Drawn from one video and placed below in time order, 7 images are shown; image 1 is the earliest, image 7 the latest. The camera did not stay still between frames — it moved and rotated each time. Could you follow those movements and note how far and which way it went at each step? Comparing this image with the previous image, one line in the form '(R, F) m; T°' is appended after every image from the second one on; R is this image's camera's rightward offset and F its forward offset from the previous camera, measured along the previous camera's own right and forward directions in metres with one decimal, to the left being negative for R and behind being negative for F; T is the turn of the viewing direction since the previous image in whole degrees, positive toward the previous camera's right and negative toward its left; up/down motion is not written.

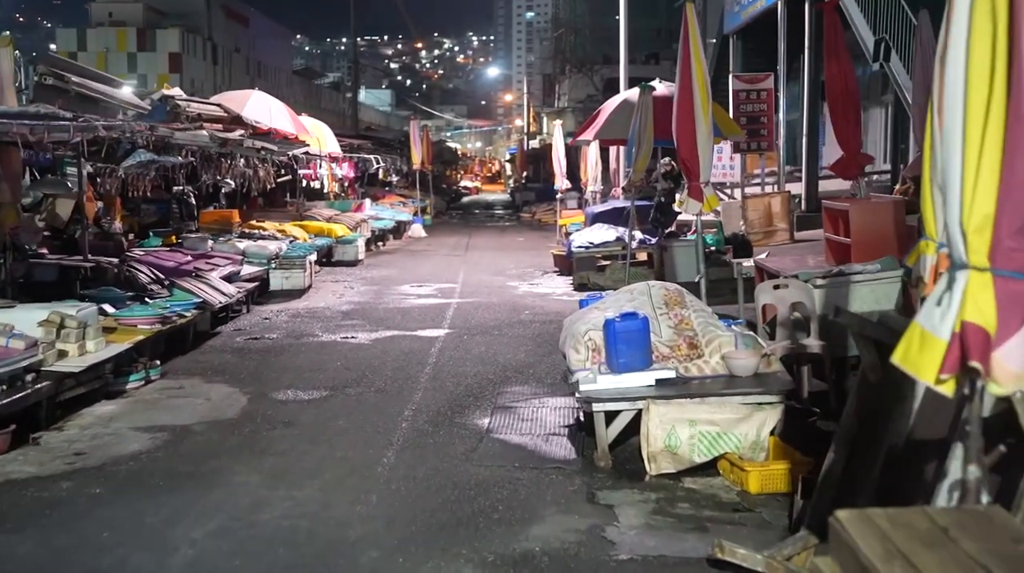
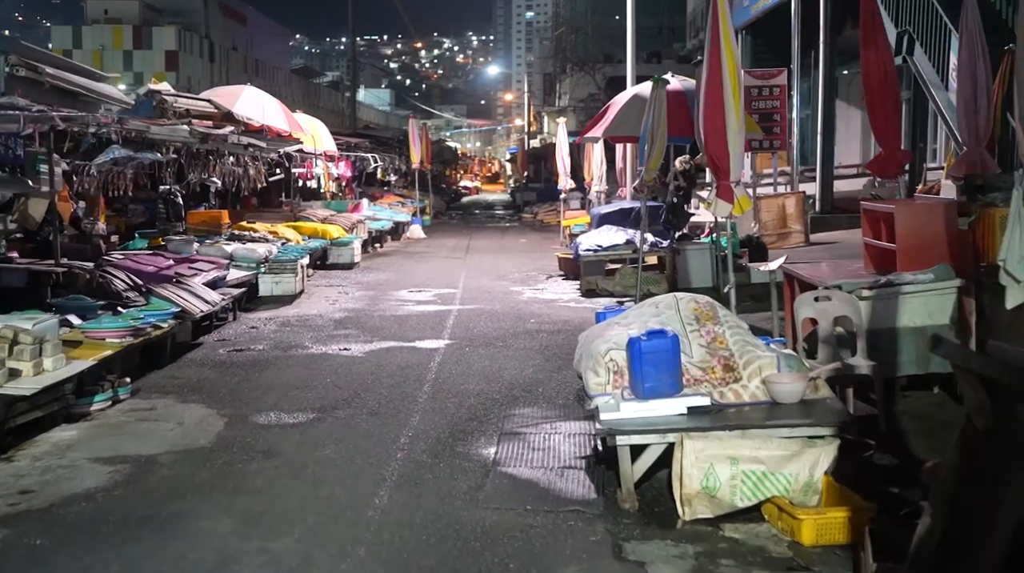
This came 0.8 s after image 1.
(-0.1, +1.0) m; 0°
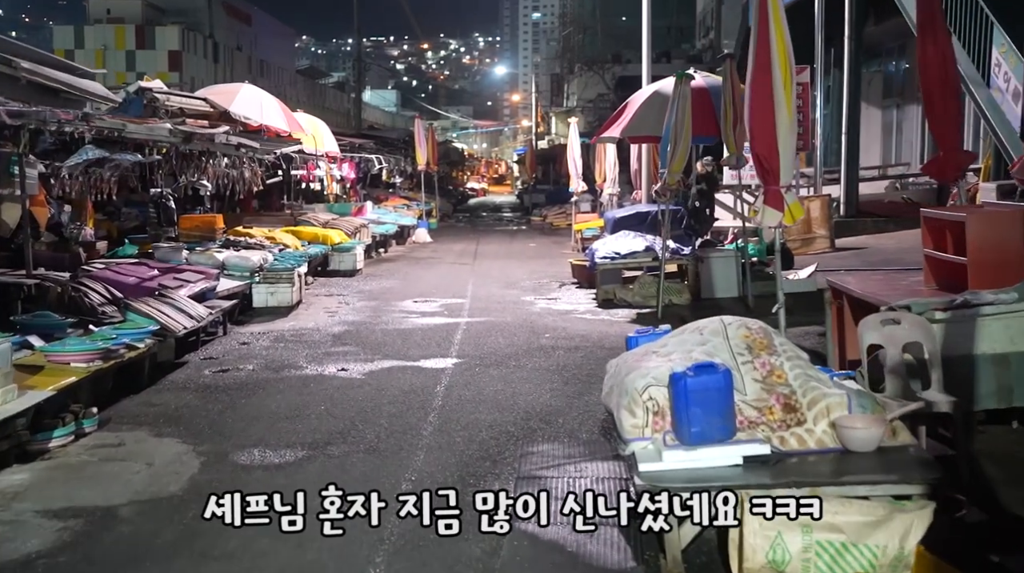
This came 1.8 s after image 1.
(-0.1, +1.1) m; 0°
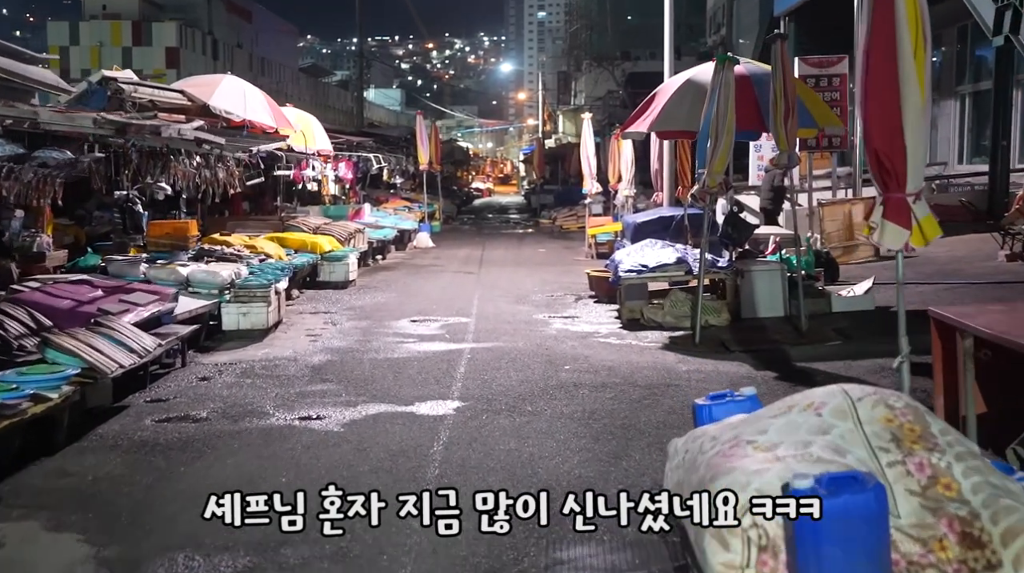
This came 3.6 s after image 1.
(-0.1, +2.1) m; 0°
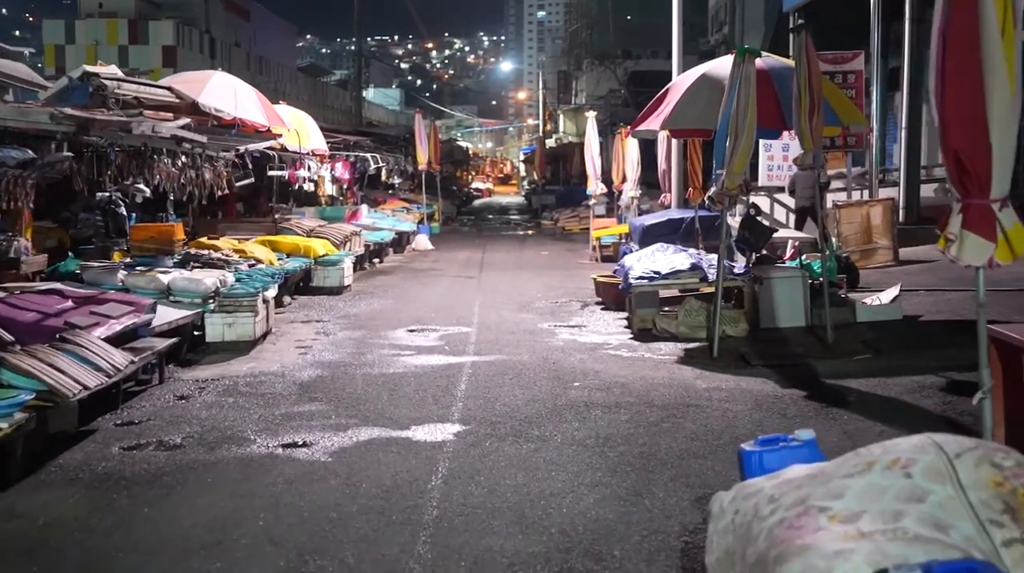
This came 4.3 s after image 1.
(0.0, +0.8) m; 0°
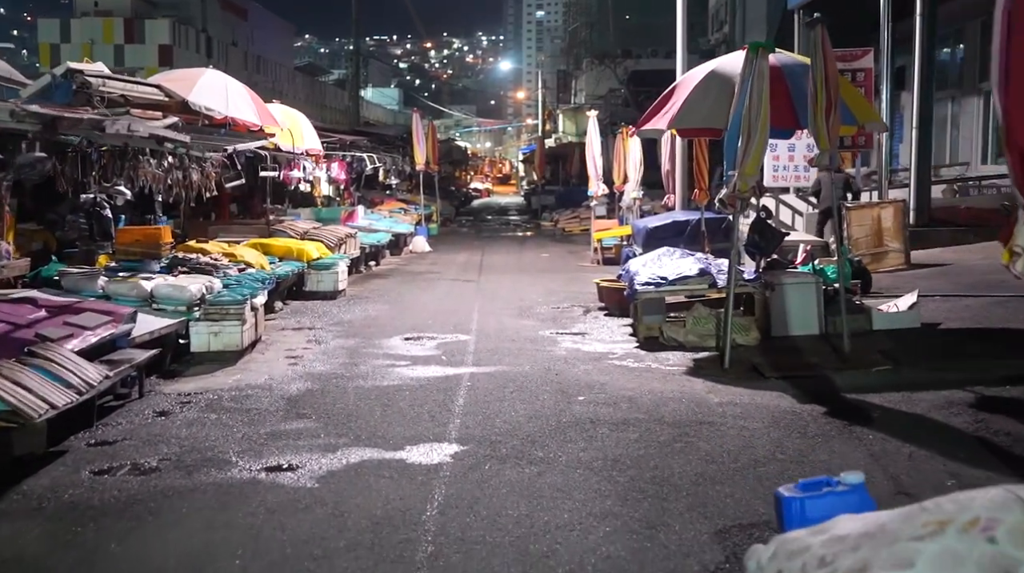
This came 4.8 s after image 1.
(0.0, +0.6) m; 0°
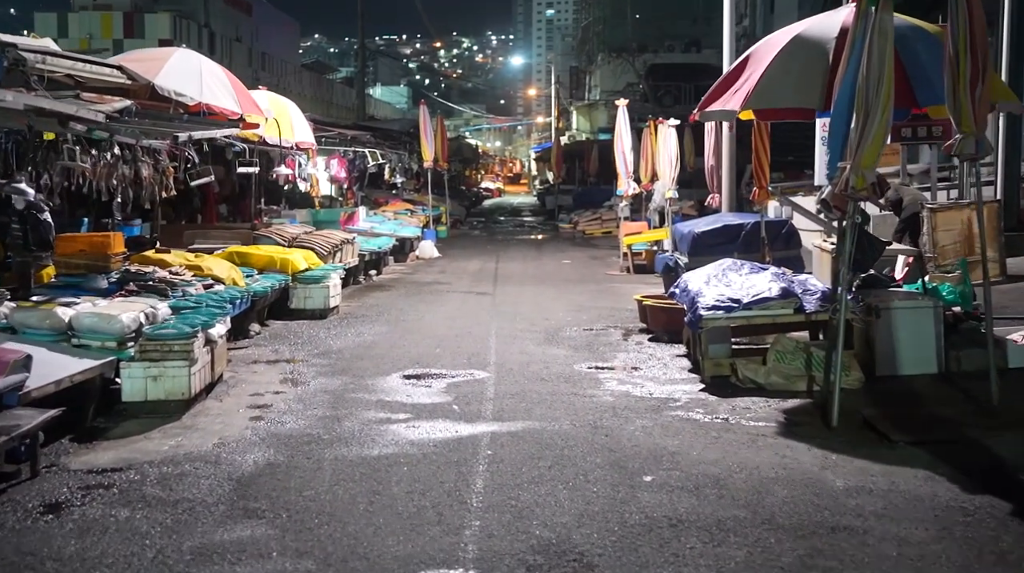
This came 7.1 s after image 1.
(-0.2, +2.7) m; 0°
